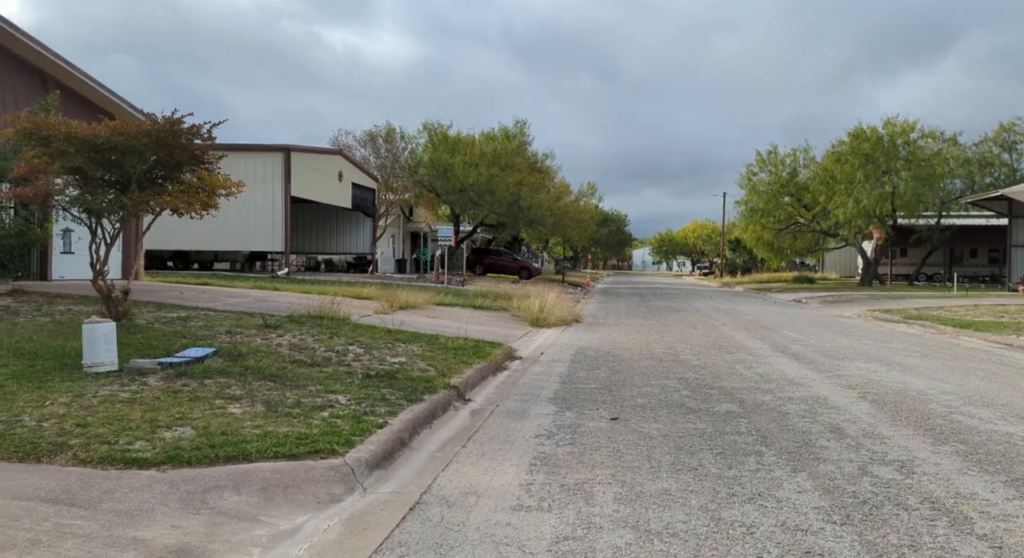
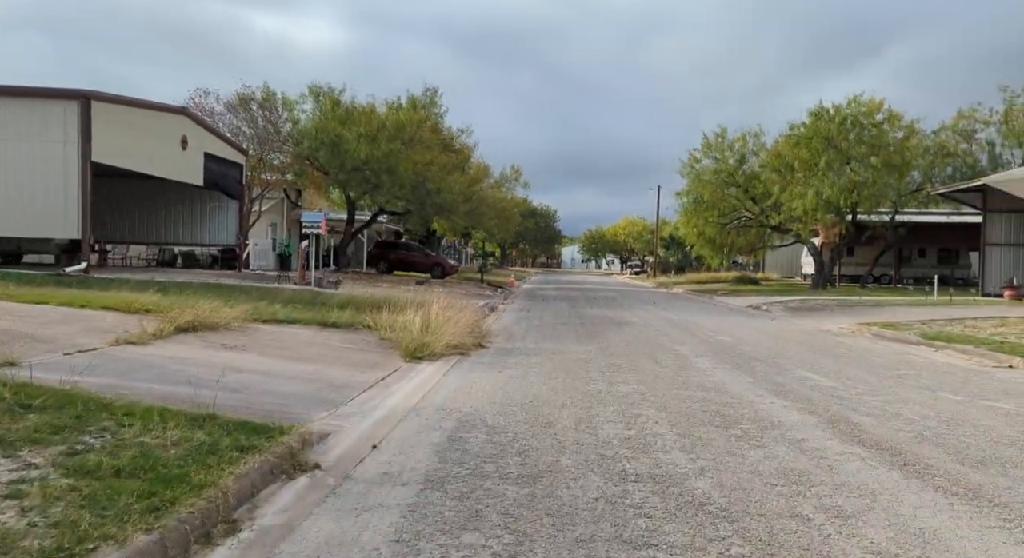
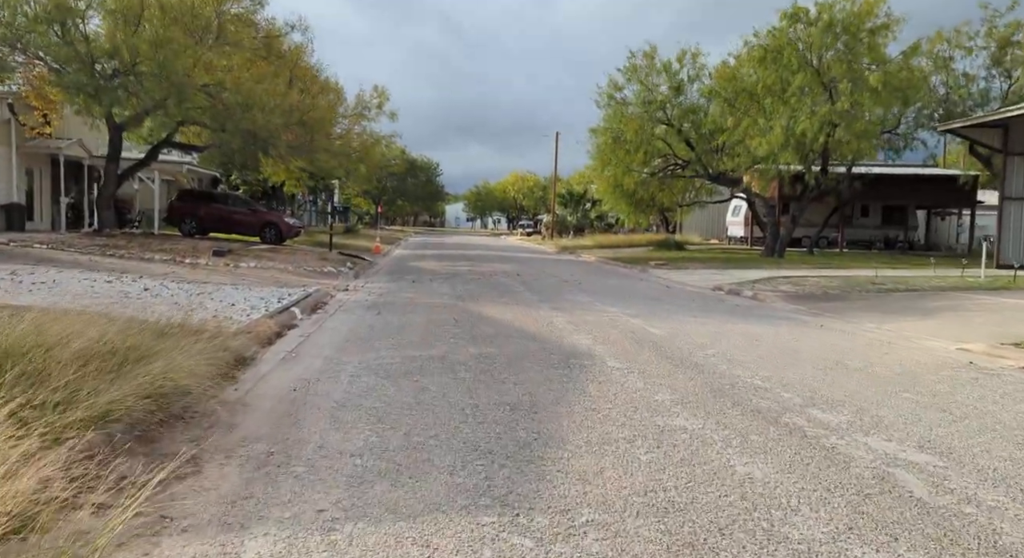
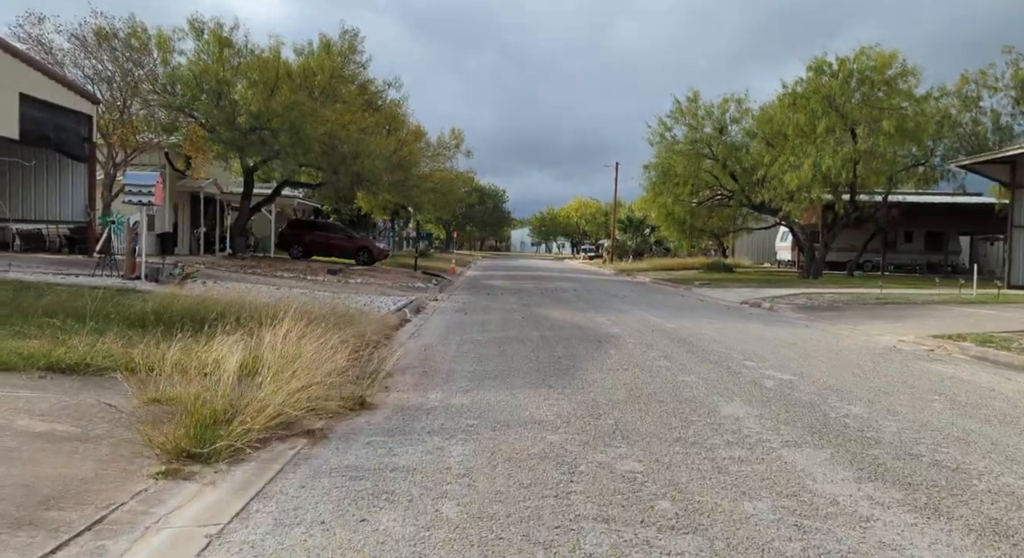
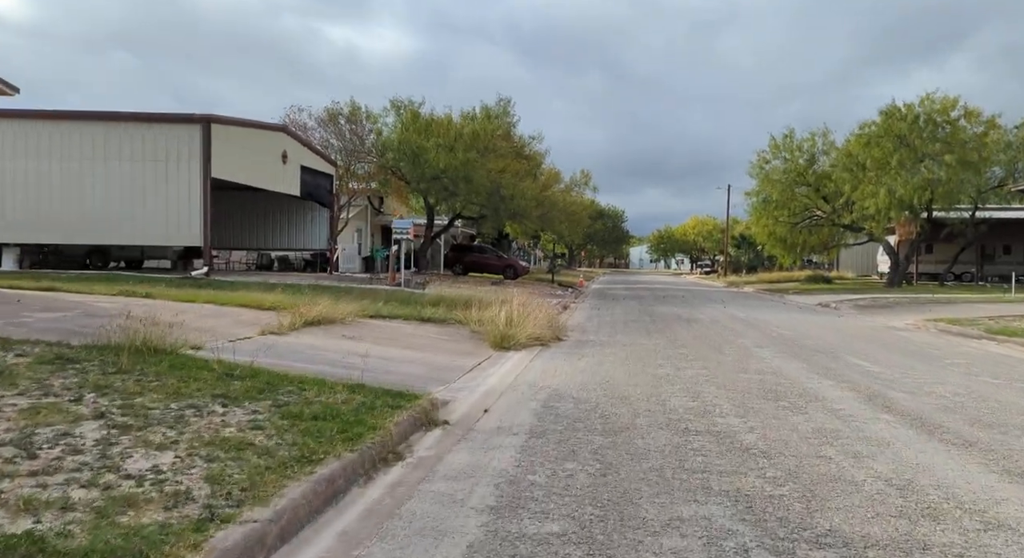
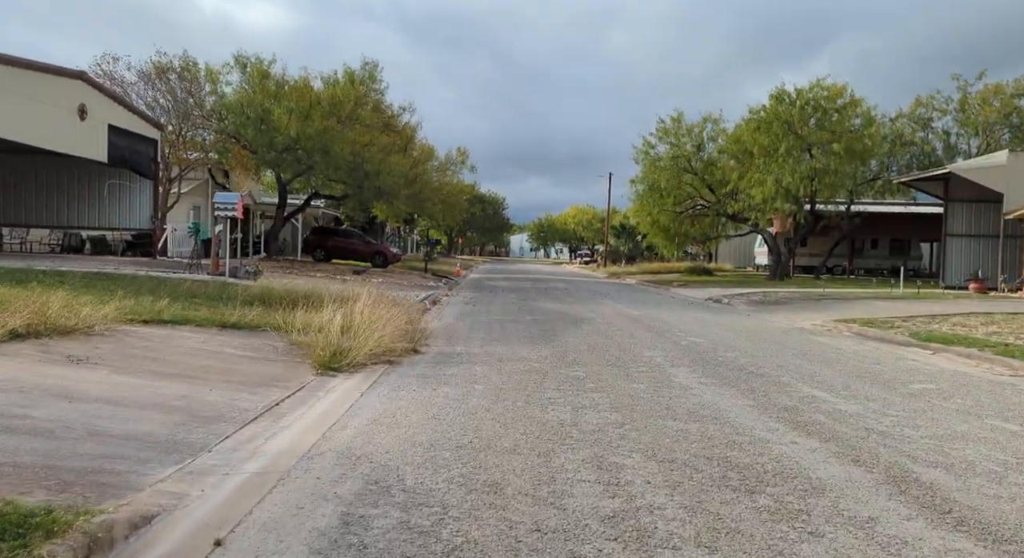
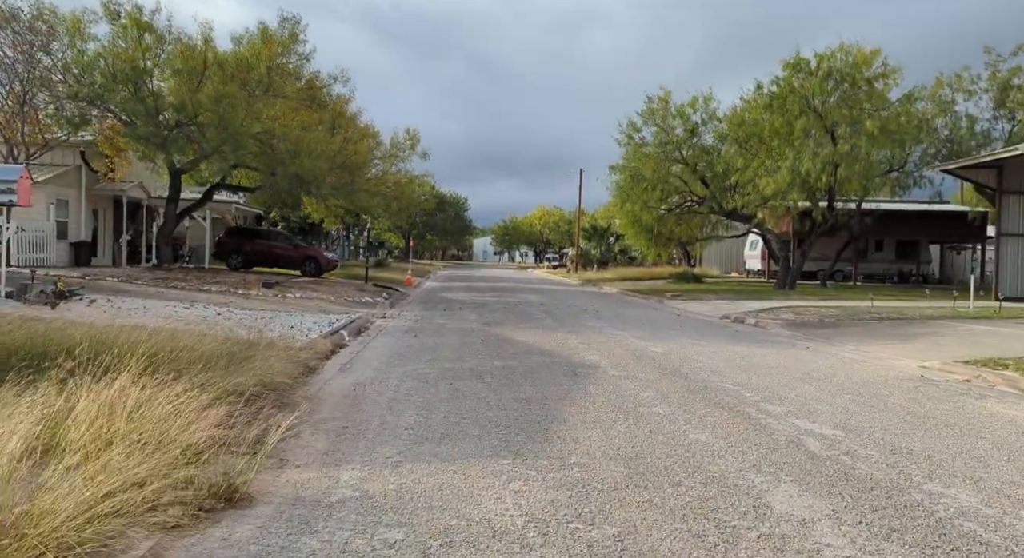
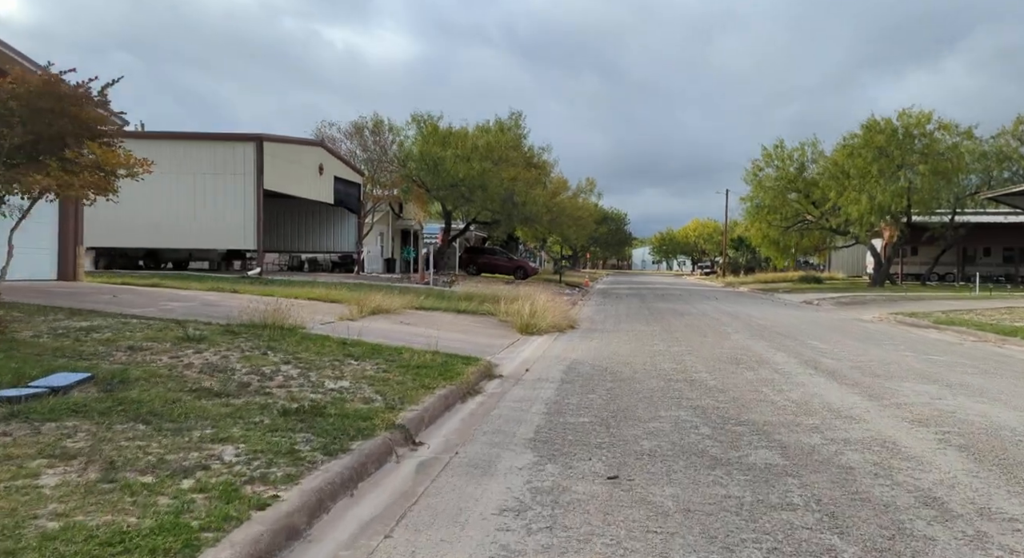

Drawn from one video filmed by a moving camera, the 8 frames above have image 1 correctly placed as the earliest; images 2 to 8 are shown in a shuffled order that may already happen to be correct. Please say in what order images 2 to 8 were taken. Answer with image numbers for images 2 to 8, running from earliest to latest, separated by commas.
8, 5, 2, 6, 4, 7, 3
